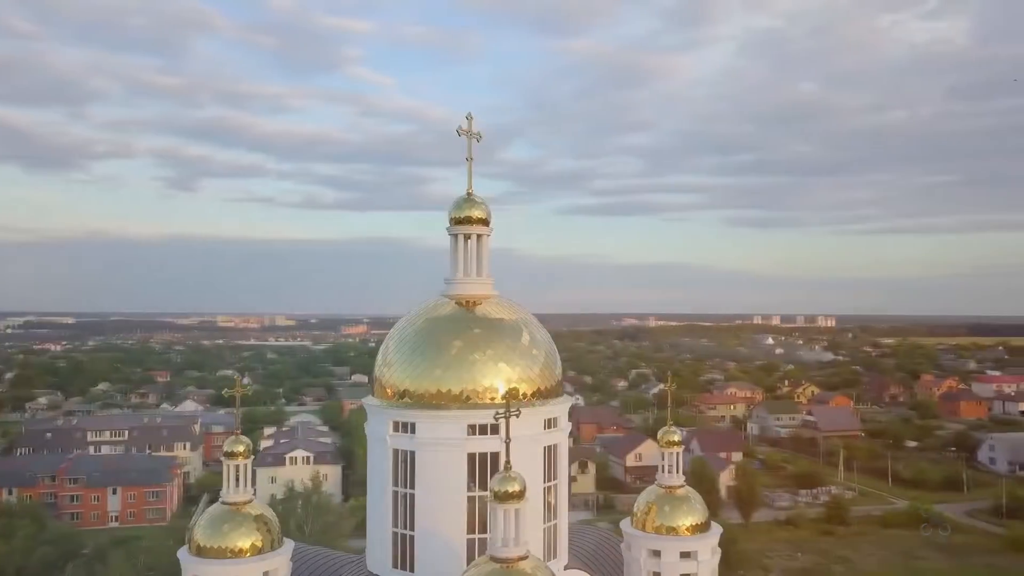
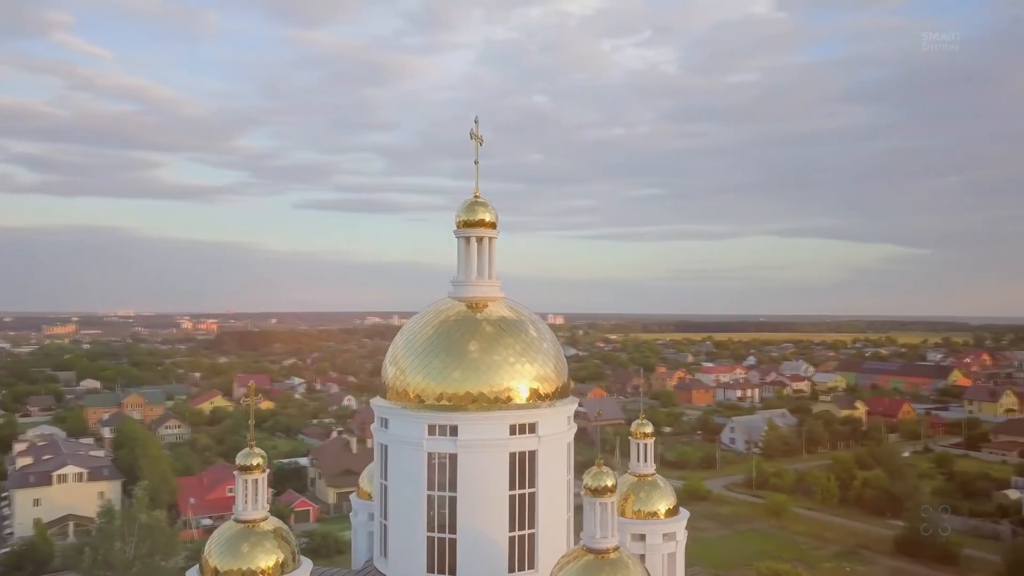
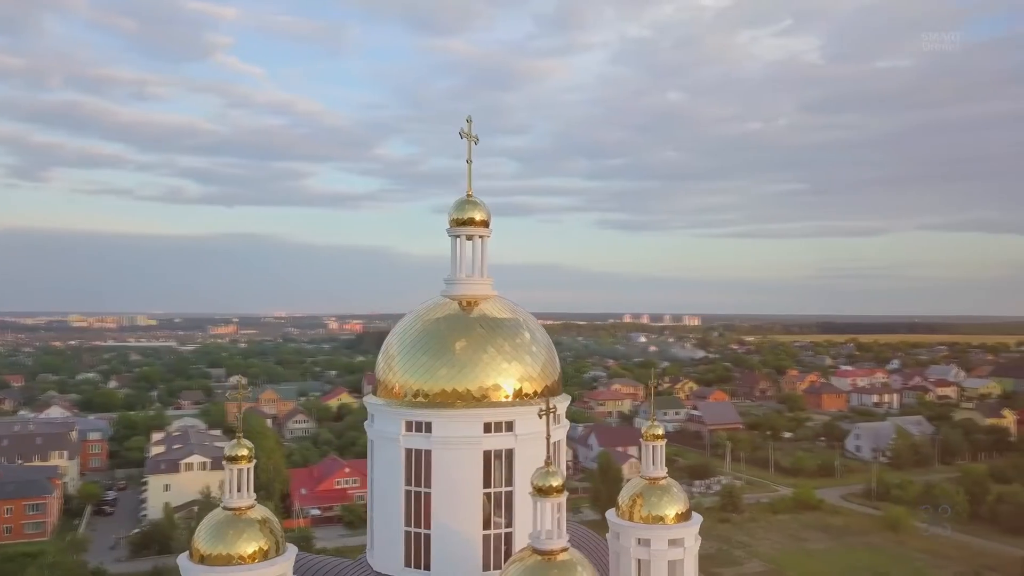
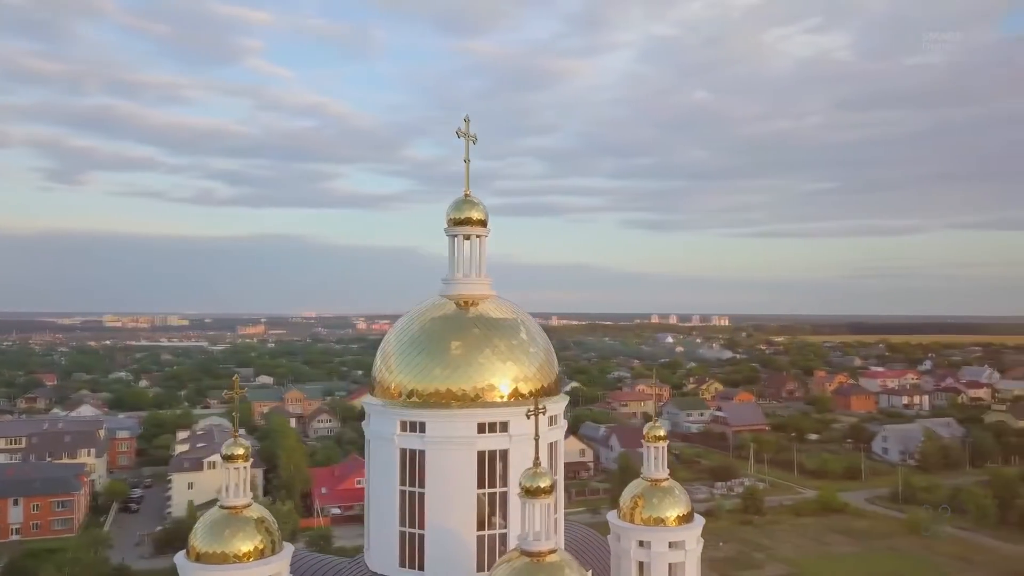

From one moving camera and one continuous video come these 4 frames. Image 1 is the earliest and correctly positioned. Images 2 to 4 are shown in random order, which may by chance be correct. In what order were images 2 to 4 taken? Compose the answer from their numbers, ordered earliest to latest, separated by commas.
4, 3, 2
